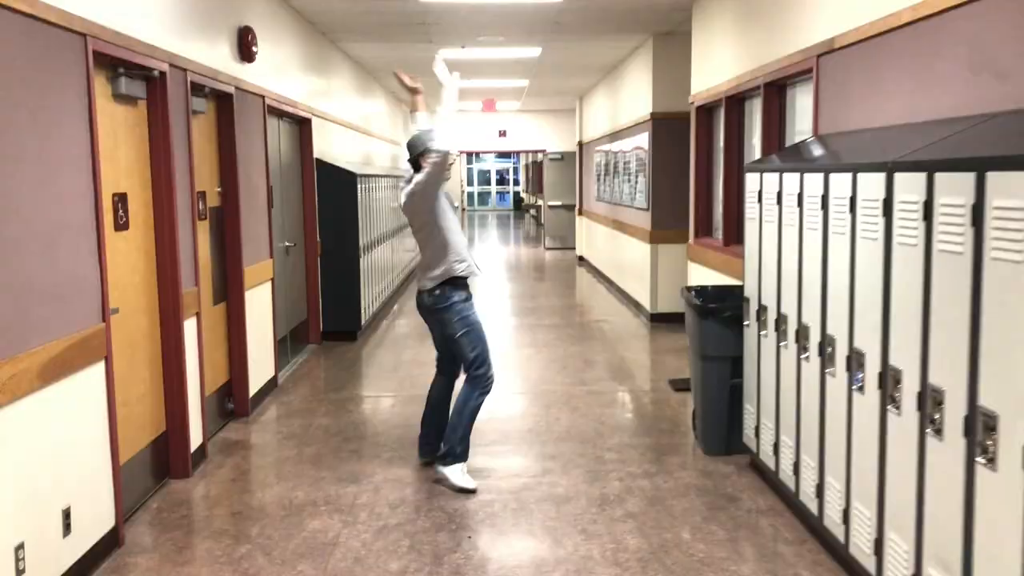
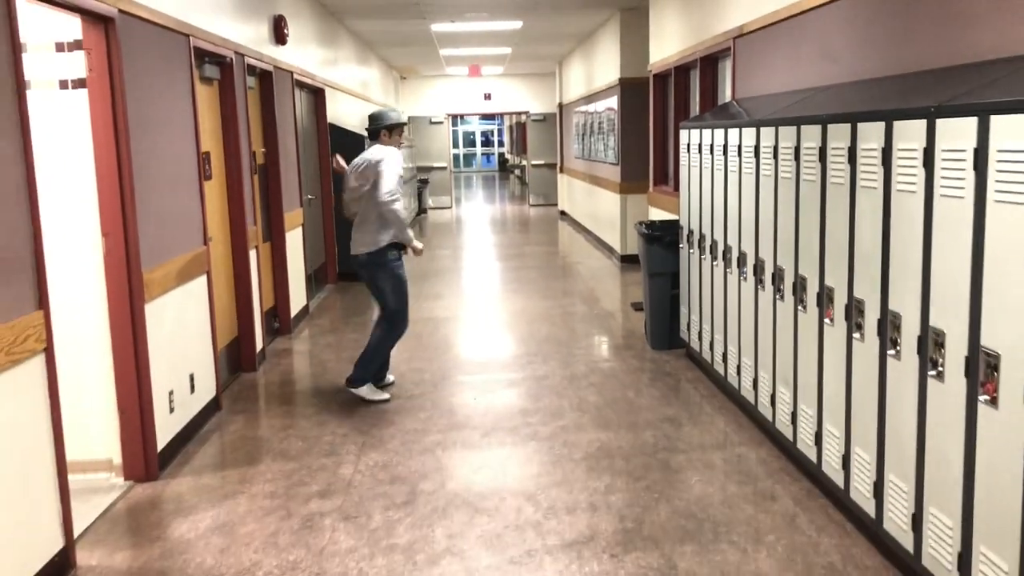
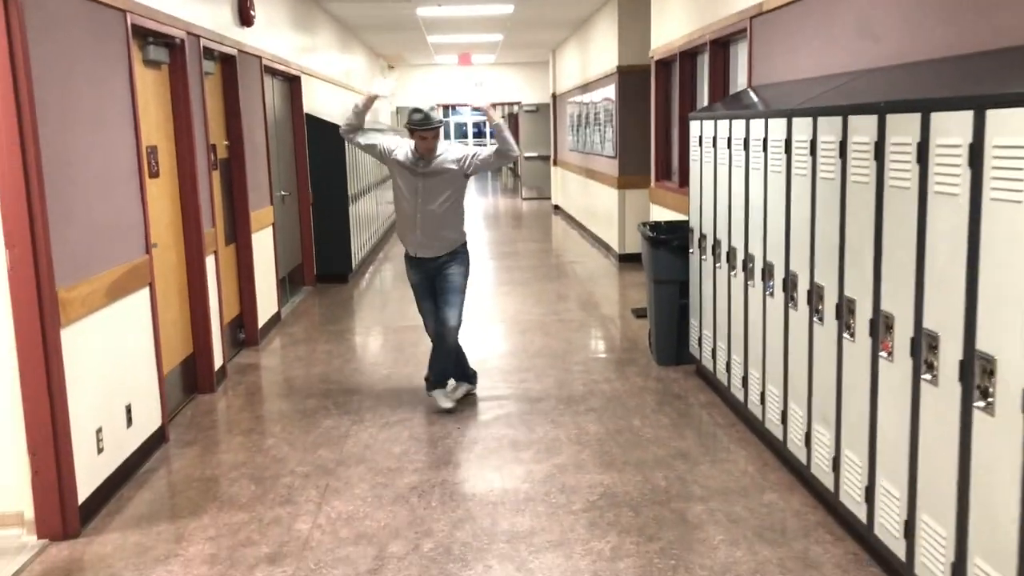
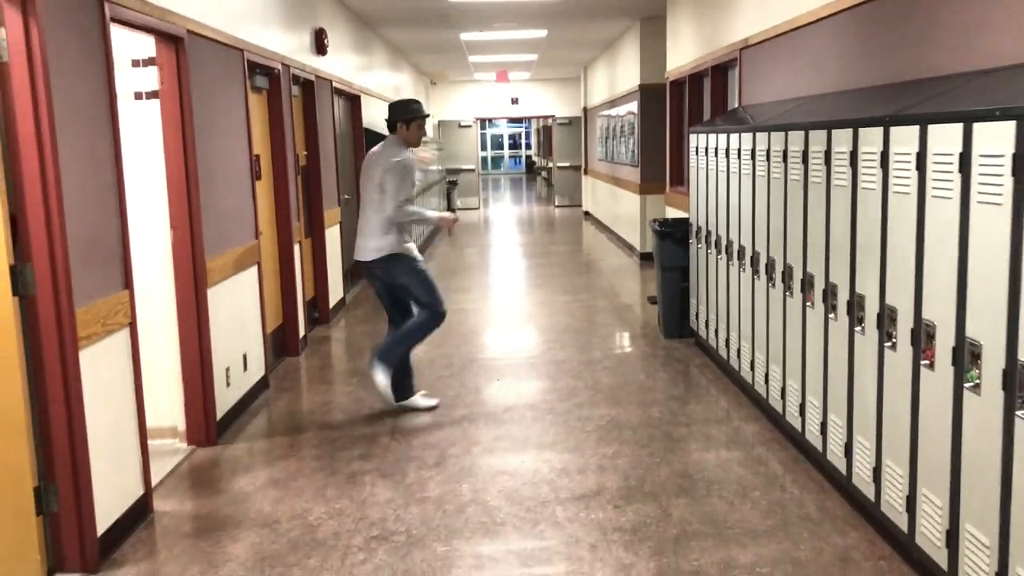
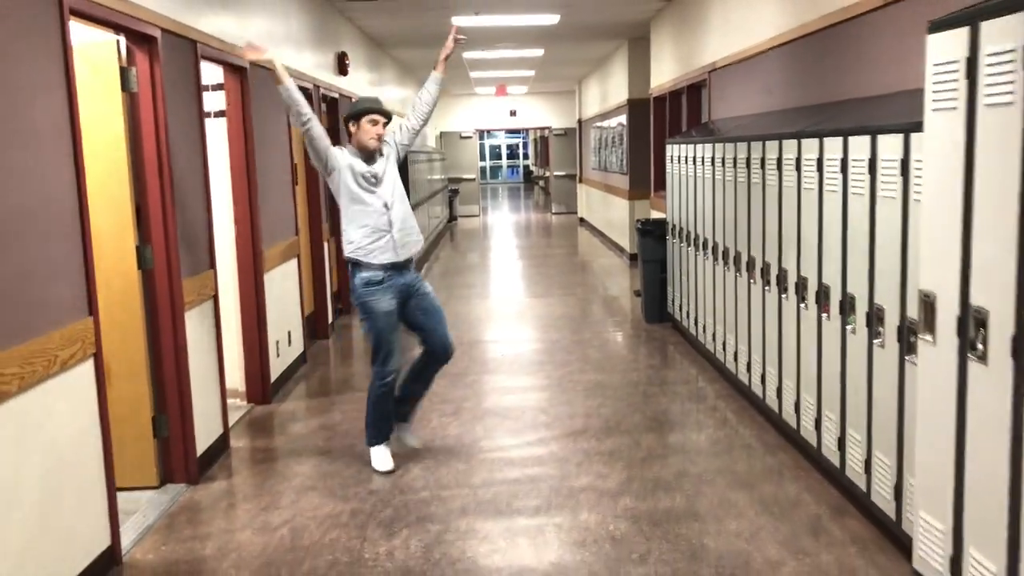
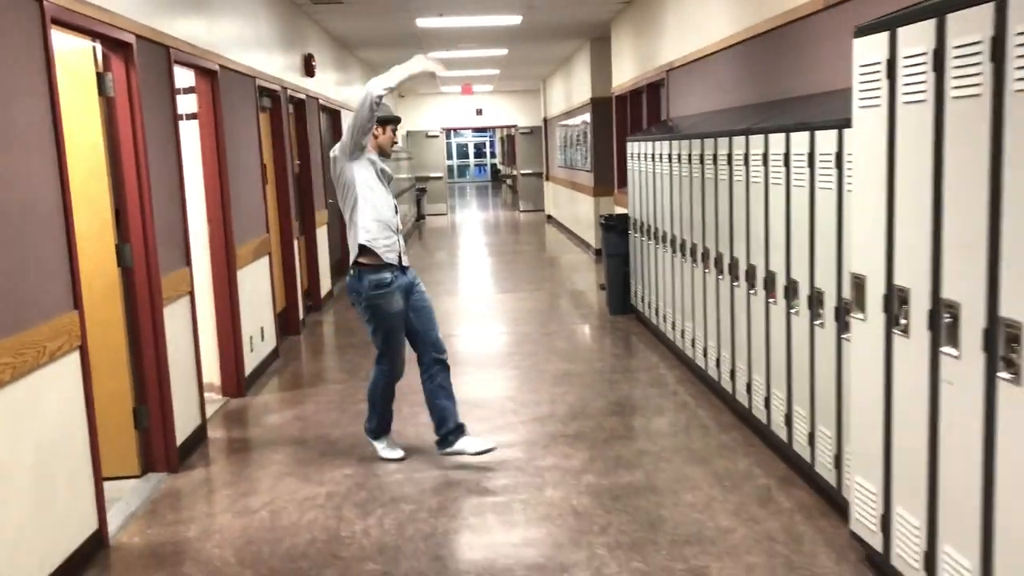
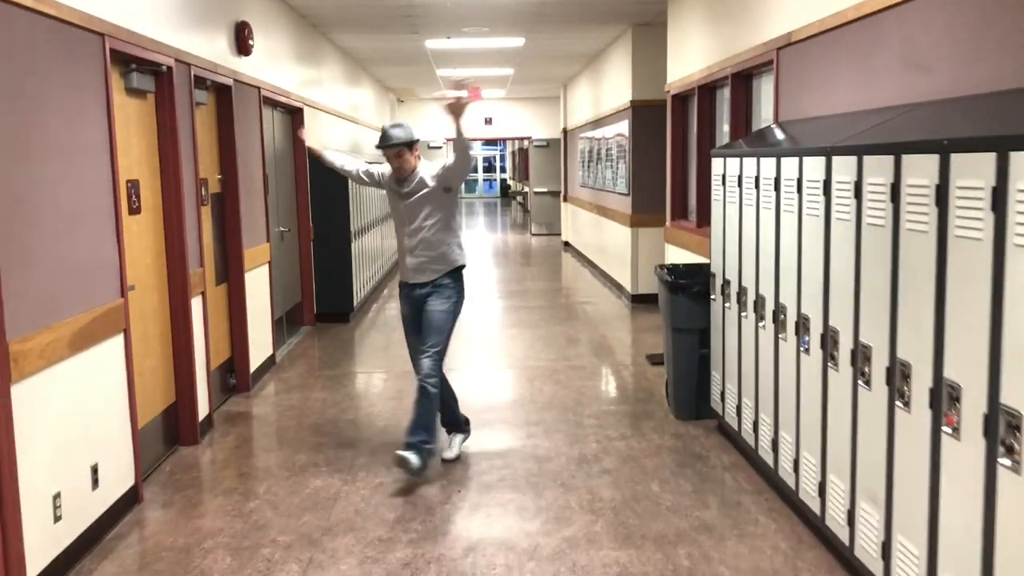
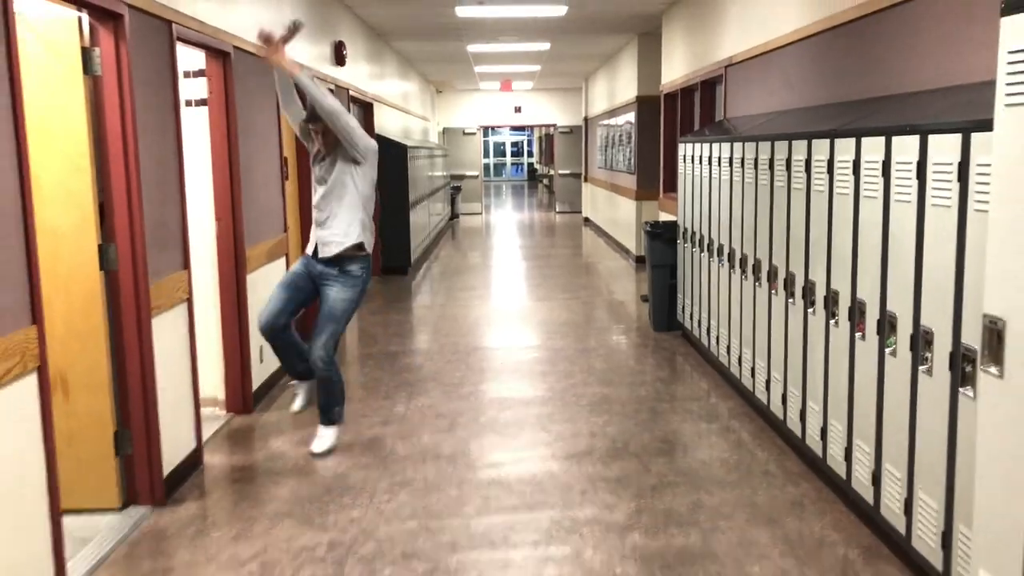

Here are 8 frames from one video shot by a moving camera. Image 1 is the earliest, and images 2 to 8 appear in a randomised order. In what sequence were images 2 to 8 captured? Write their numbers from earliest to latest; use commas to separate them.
7, 3, 2, 4, 8, 5, 6
